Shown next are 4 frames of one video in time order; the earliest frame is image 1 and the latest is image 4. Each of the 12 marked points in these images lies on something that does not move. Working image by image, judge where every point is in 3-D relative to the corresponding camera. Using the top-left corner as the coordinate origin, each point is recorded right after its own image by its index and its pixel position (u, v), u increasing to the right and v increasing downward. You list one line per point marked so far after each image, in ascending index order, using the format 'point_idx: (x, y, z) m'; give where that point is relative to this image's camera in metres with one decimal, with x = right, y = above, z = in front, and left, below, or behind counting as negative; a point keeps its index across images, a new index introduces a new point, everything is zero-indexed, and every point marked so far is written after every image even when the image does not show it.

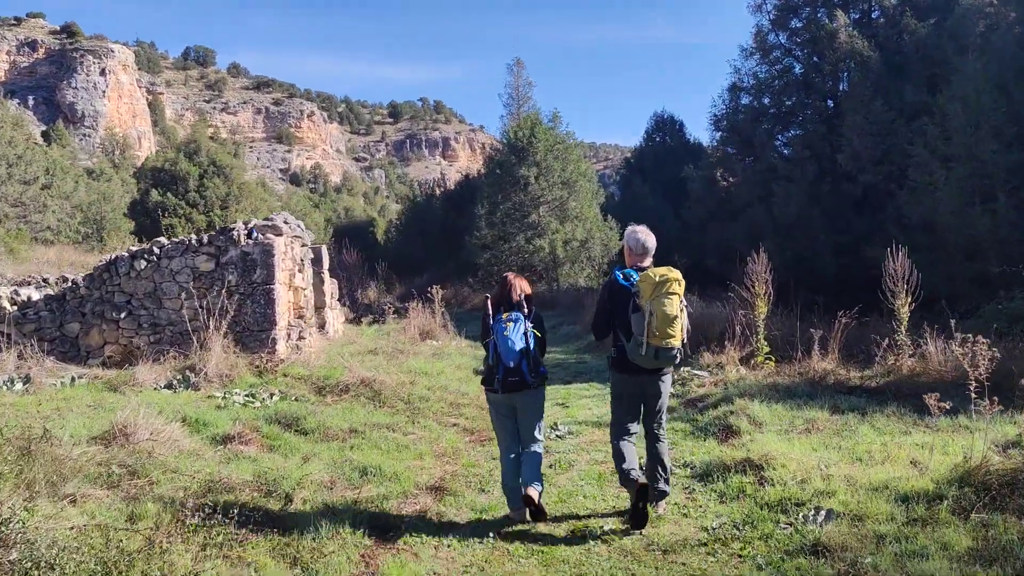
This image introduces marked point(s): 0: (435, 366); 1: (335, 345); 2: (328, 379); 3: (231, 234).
0: (-0.7, -0.8, +9.1) m
1: (-2.0, -0.7, +10.6) m
2: (-1.5, -0.8, +7.7) m
3: (-2.7, +0.5, +8.7) m
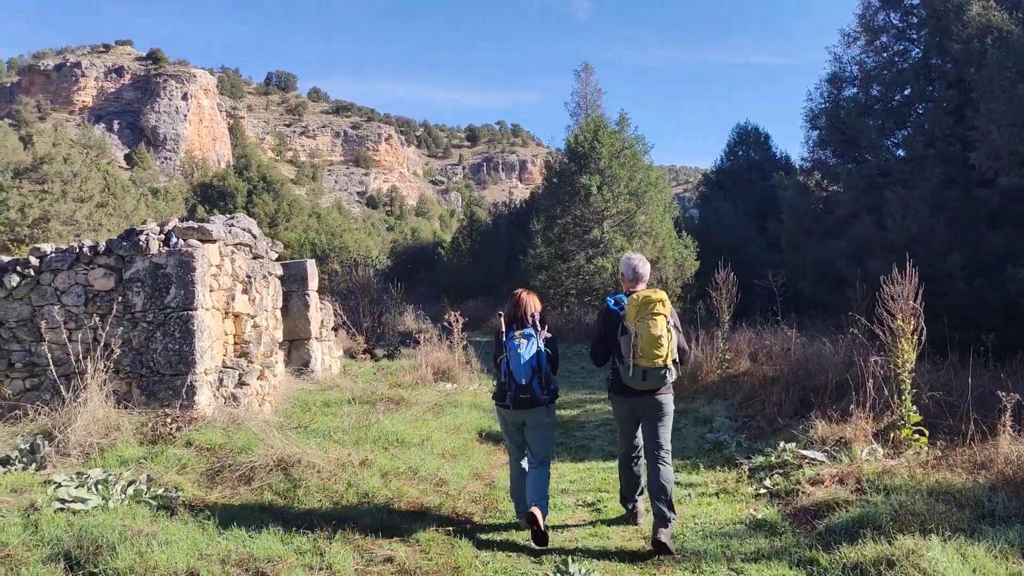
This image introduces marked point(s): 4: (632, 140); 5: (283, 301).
0: (-0.6, -1.0, +6.4) m
1: (-1.8, -0.9, +8.0) m
2: (-1.5, -0.9, +5.1) m
3: (-2.5, +0.3, +6.2) m
4: (+2.2, +2.8, +17.2) m
5: (-2.3, -0.1, +9.2) m
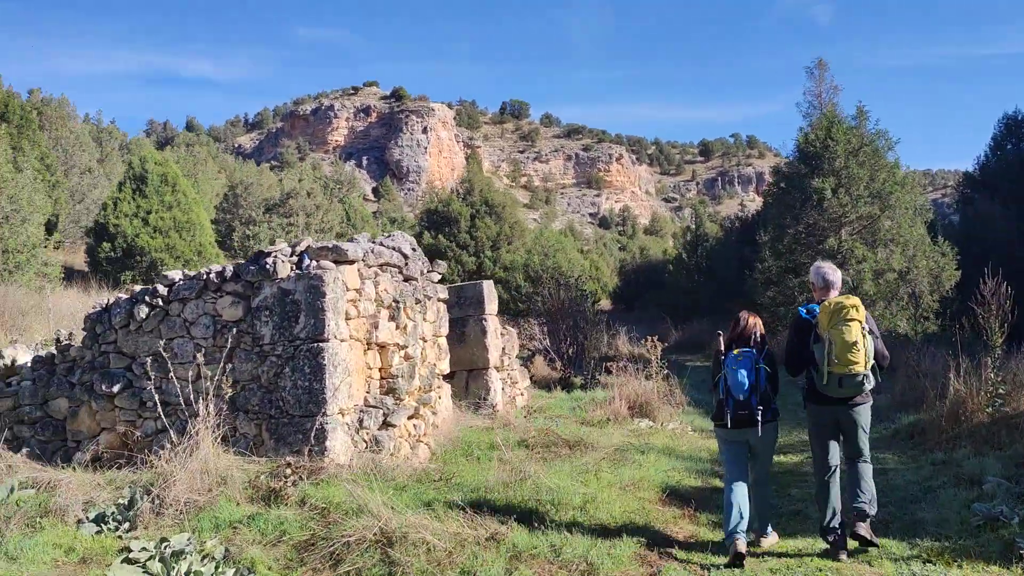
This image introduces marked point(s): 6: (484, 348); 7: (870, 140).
0: (+0.4, -1.1, +5.2) m
1: (-0.3, -1.1, +7.0) m
2: (-0.7, -1.0, +4.1) m
3: (-1.5, +0.2, +5.5) m
4: (+5.9, +2.5, +15.0) m
5: (-0.5, -0.4, +8.4) m
6: (-0.3, -0.5, +8.2) m
7: (+5.8, +2.4, +14.9) m
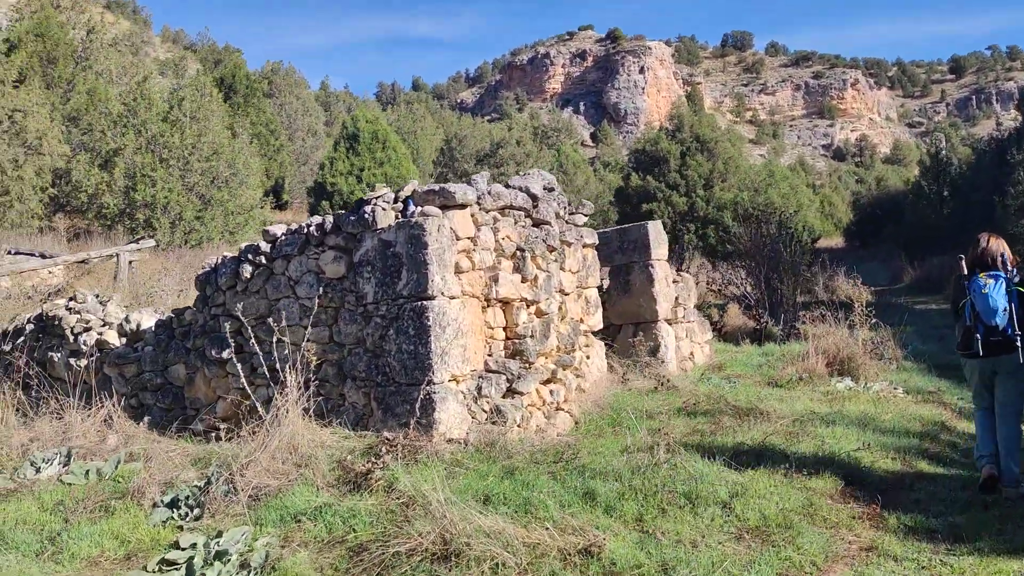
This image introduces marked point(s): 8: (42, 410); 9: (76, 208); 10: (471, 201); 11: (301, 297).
0: (+1.1, -0.8, +4.1) m
1: (+0.8, -0.7, +6.1) m
2: (-0.4, -0.9, +3.4) m
3: (-0.8, +0.4, +4.9) m
4: (+8.5, +3.5, +12.1) m
5: (+0.9, +0.1, +7.4) m
6: (+1.1, -0.1, +7.2) m
7: (+8.4, +3.4, +12.1) m
8: (-2.9, -0.7, +5.6) m
9: (-9.0, +1.7, +19.0) m
10: (-0.2, +0.5, +5.0) m
11: (-1.2, 0.0, +5.1) m
